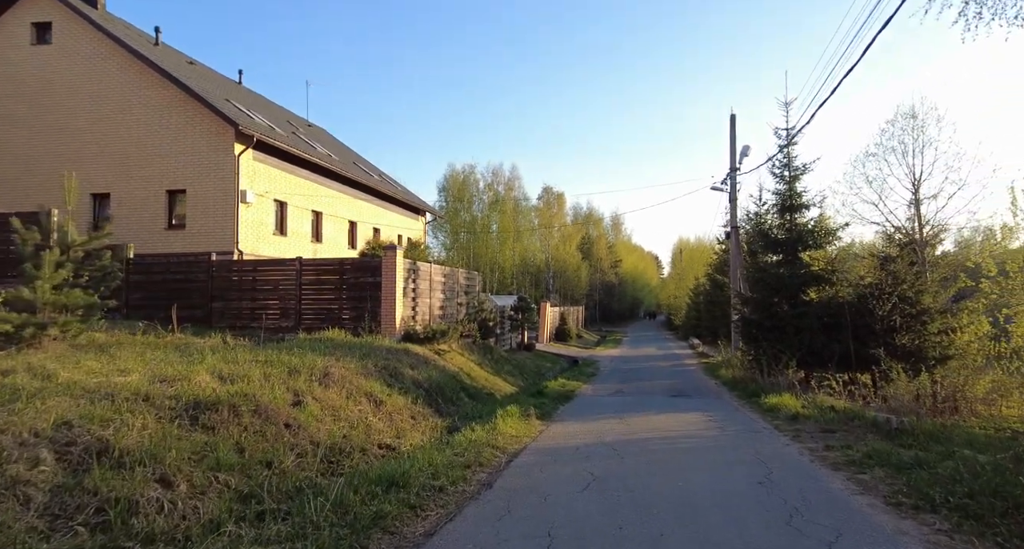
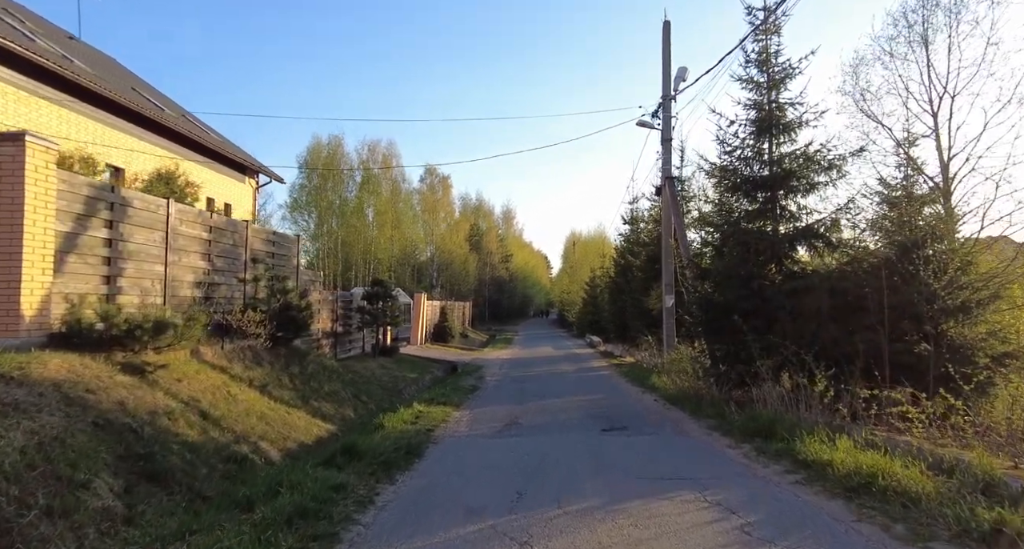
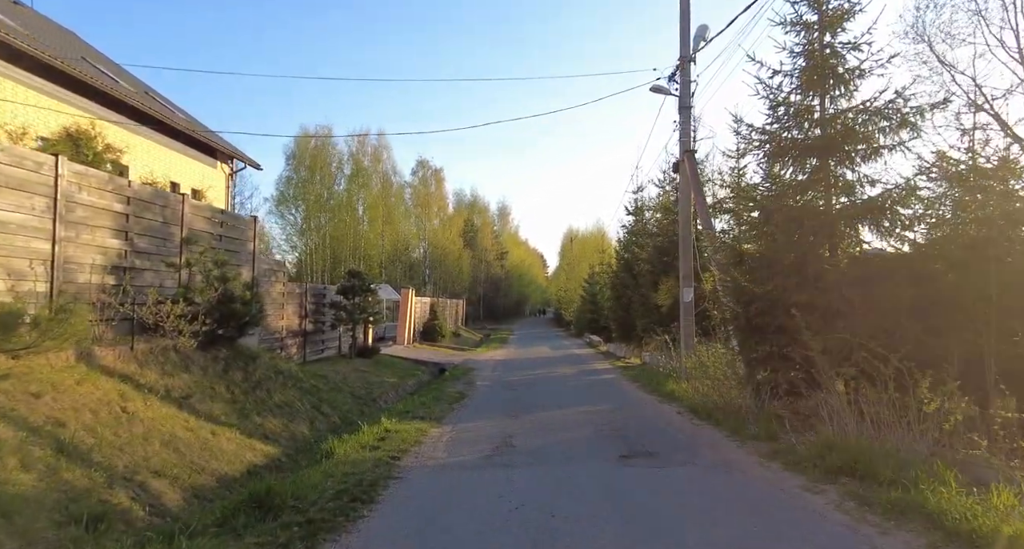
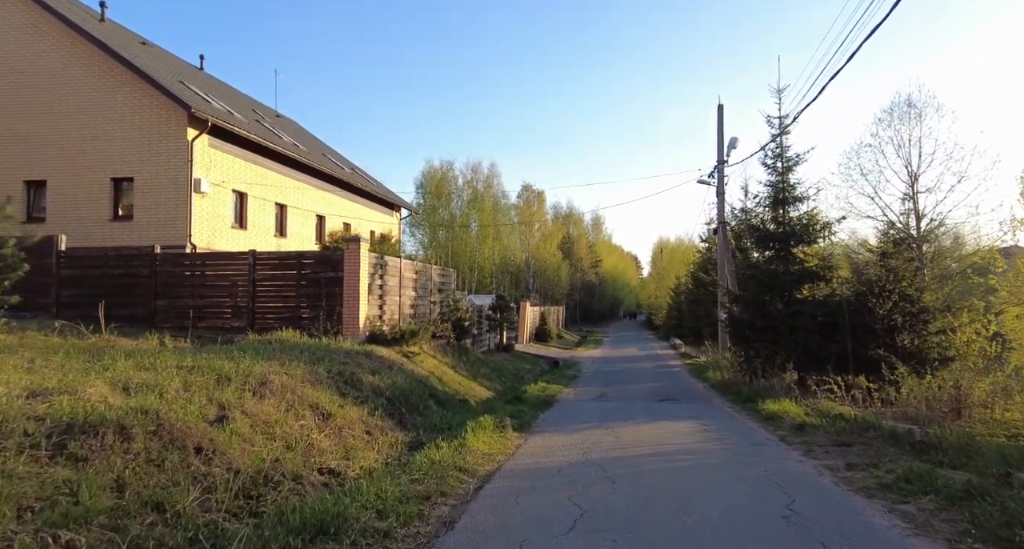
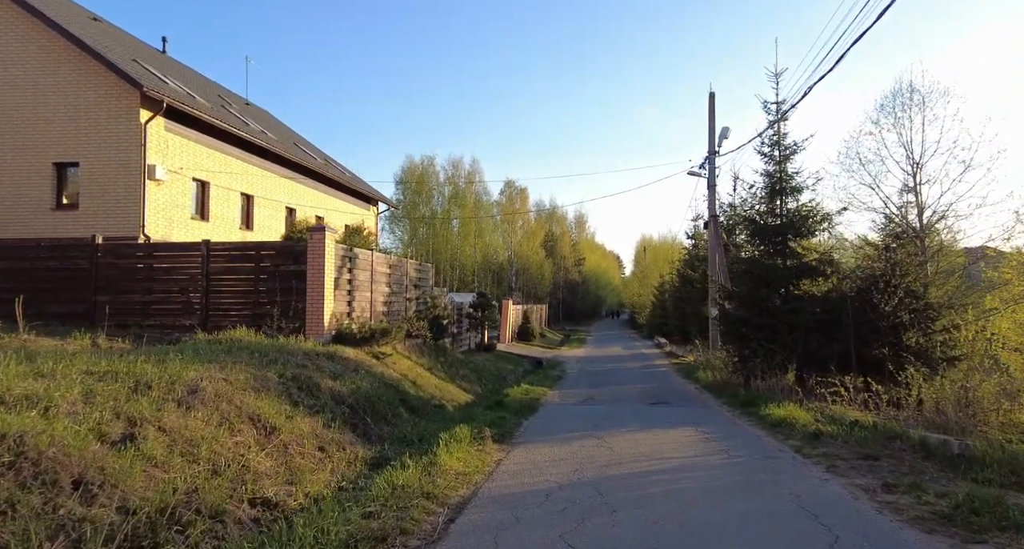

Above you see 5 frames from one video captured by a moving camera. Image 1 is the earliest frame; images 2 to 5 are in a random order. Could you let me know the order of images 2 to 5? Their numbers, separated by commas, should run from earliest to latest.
4, 5, 2, 3
